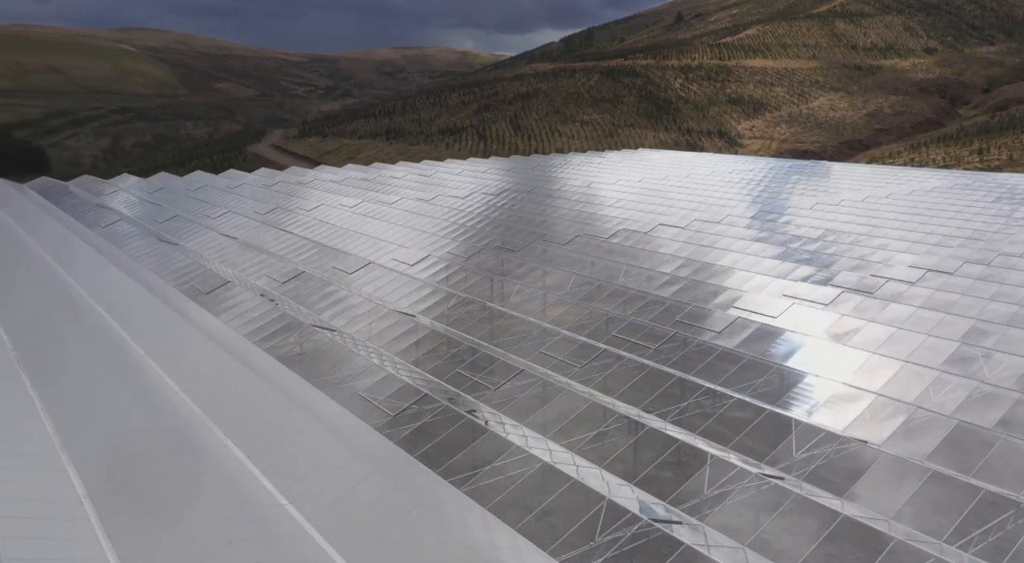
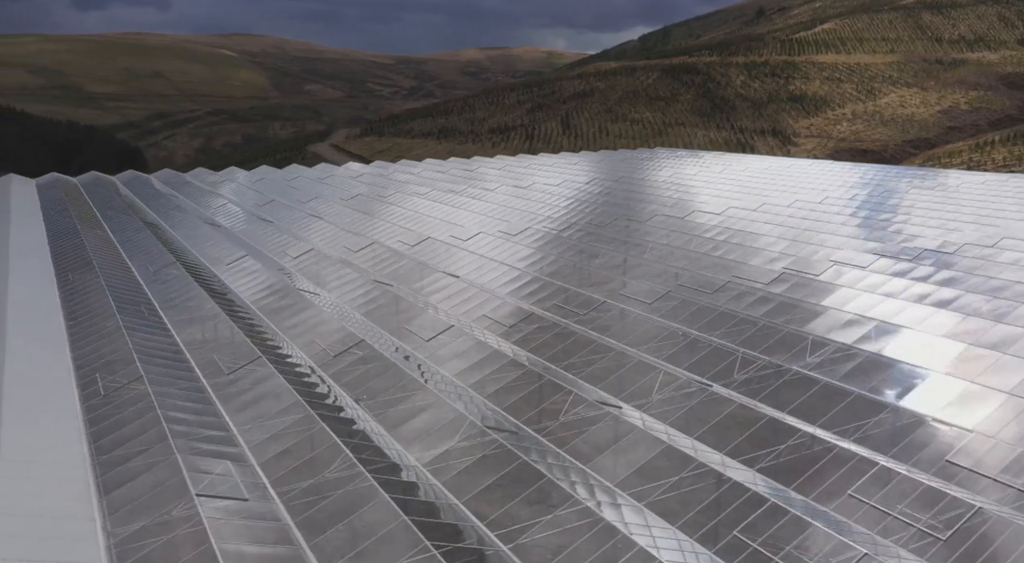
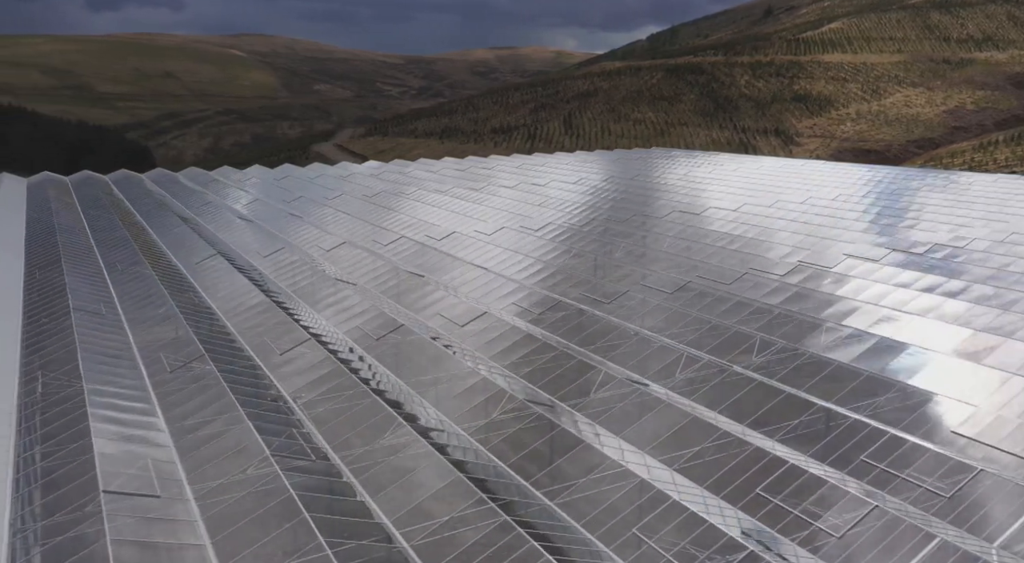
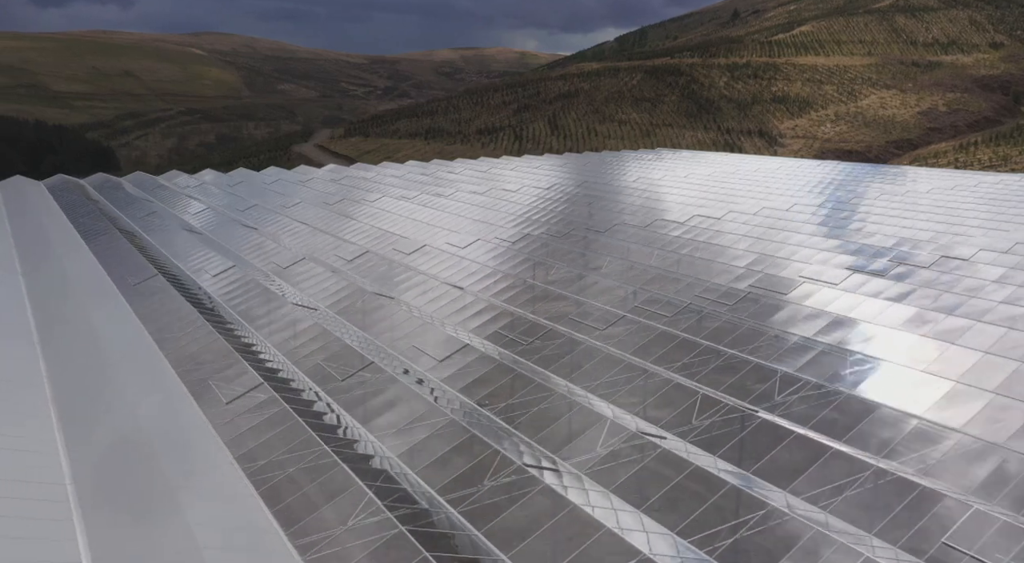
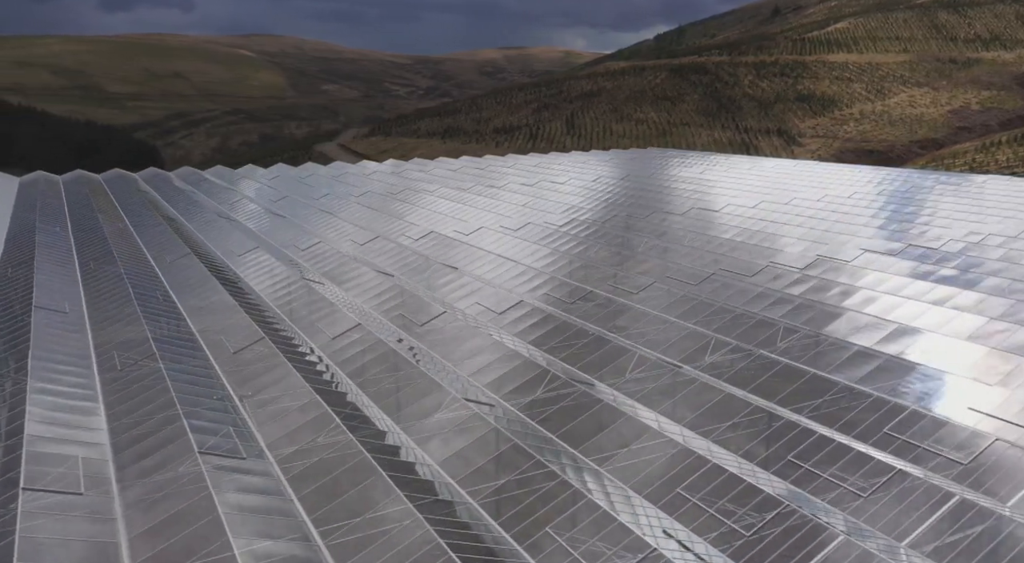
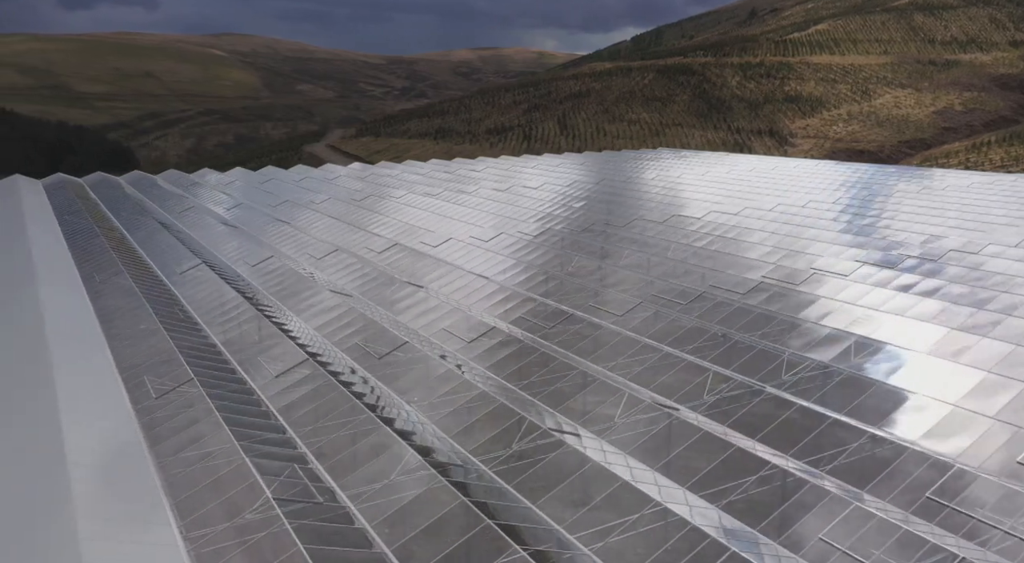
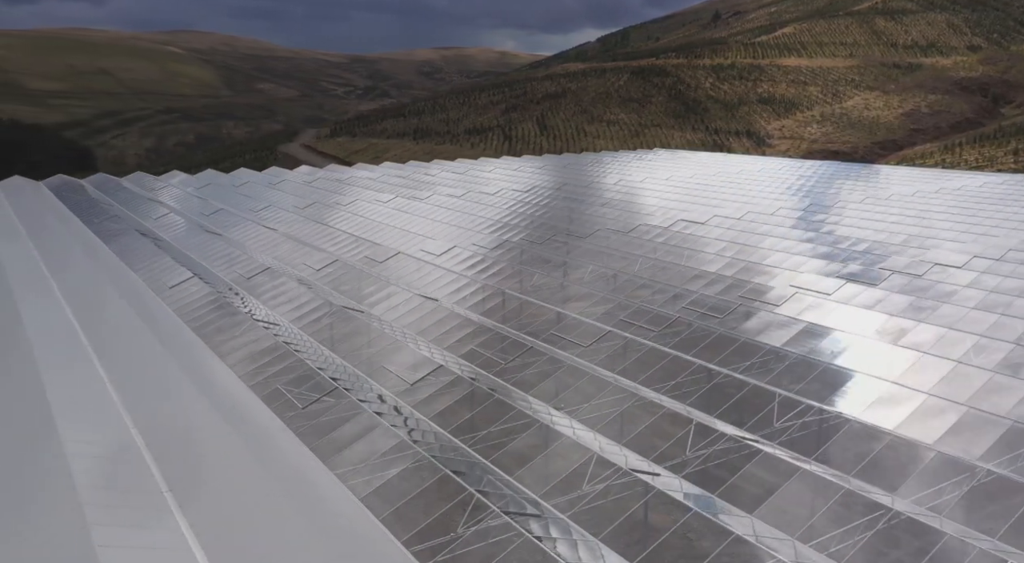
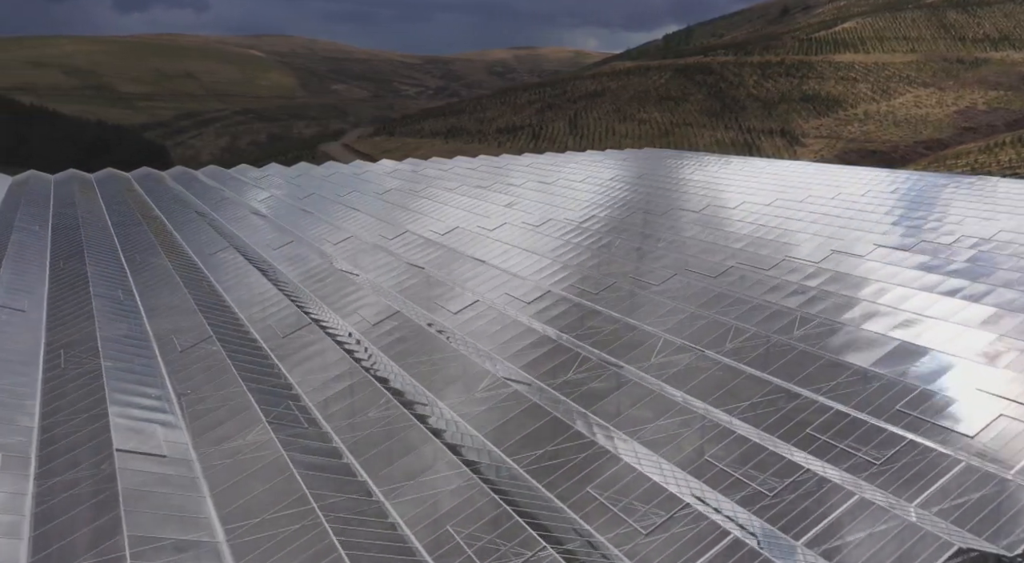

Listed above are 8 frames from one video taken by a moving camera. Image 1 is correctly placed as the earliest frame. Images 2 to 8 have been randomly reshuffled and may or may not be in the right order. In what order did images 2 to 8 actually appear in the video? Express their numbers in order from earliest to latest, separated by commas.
7, 4, 6, 2, 3, 5, 8
